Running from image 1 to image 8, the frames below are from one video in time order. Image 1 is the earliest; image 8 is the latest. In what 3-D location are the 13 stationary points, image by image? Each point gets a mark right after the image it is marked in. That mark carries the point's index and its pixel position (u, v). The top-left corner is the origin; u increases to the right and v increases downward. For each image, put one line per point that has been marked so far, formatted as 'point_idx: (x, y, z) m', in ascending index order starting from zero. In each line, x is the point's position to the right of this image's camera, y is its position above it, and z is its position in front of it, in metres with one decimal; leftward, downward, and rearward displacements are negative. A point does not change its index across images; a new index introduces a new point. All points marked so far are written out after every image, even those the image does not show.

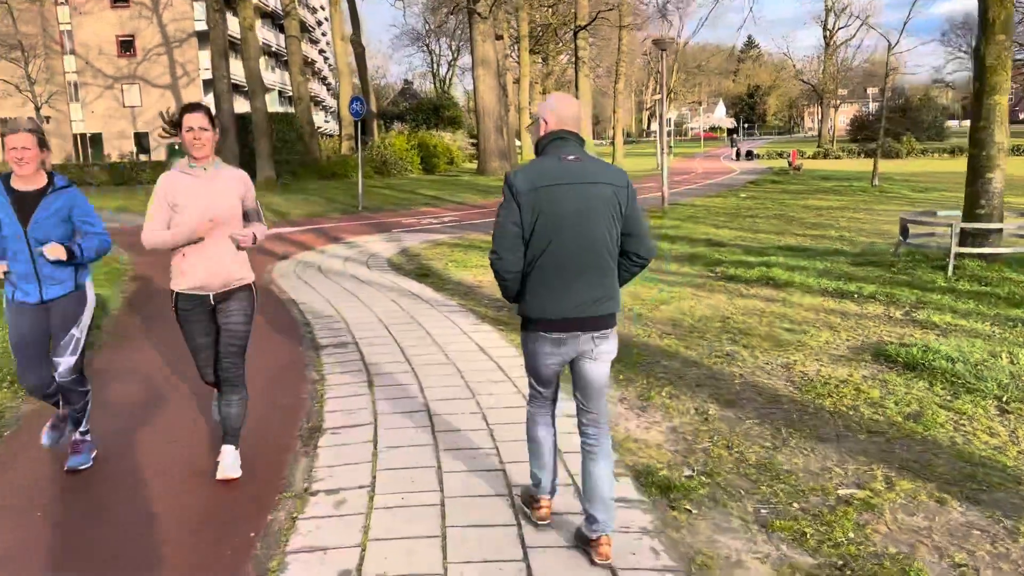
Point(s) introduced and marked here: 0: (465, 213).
0: (-0.9, +1.6, +17.0) m
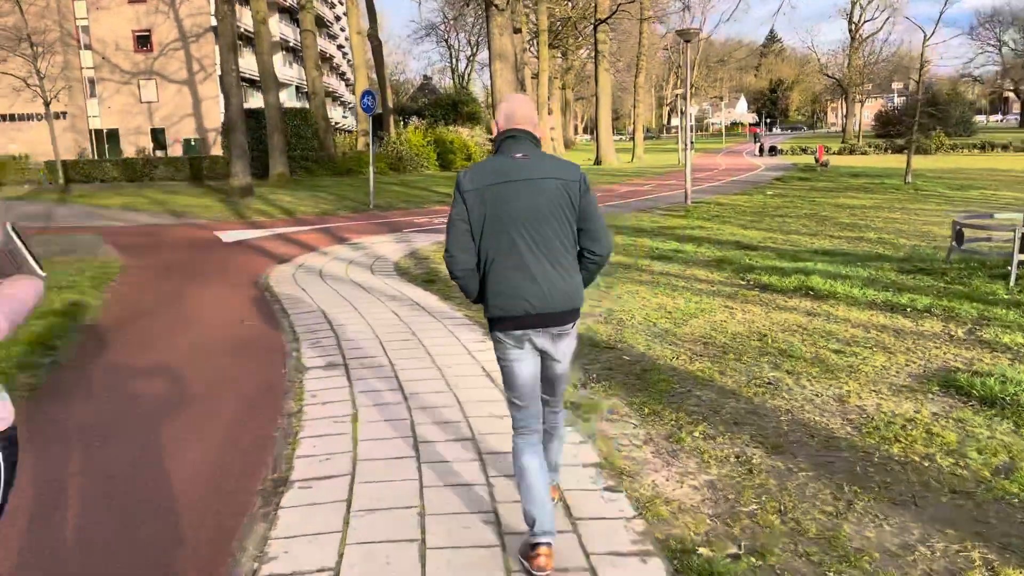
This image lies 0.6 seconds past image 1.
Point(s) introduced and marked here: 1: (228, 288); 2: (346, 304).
0: (-0.6, +1.5, +16.3) m
1: (-3.1, +0.1, +9.3) m
2: (-1.5, -0.2, +7.2) m
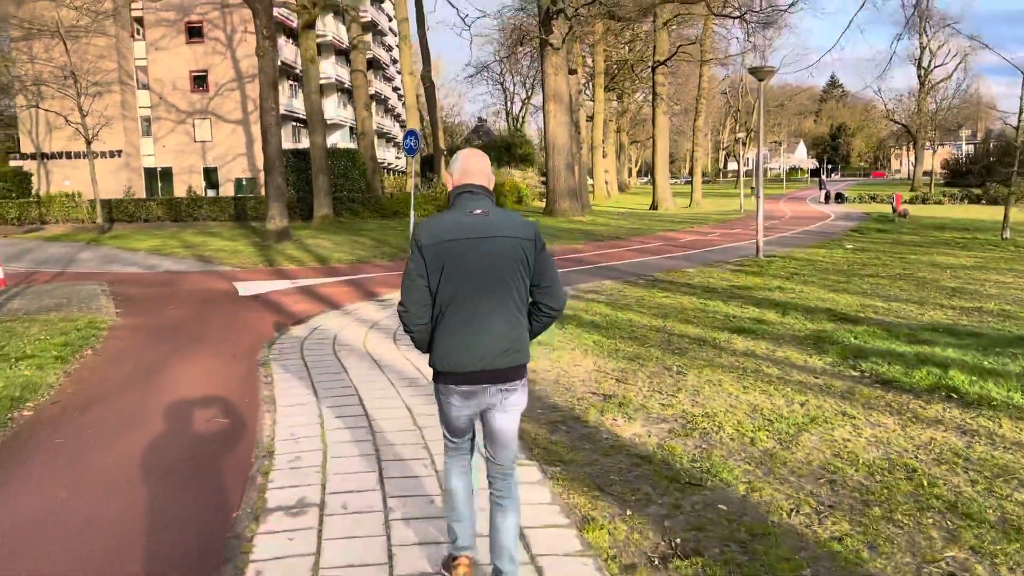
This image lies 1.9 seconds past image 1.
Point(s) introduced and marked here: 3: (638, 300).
0: (+0.3, +0.5, +14.9) m
1: (-2.7, -0.5, +8.1) m
2: (-1.1, -0.7, +5.8) m
3: (+1.5, -0.1, +9.9) m
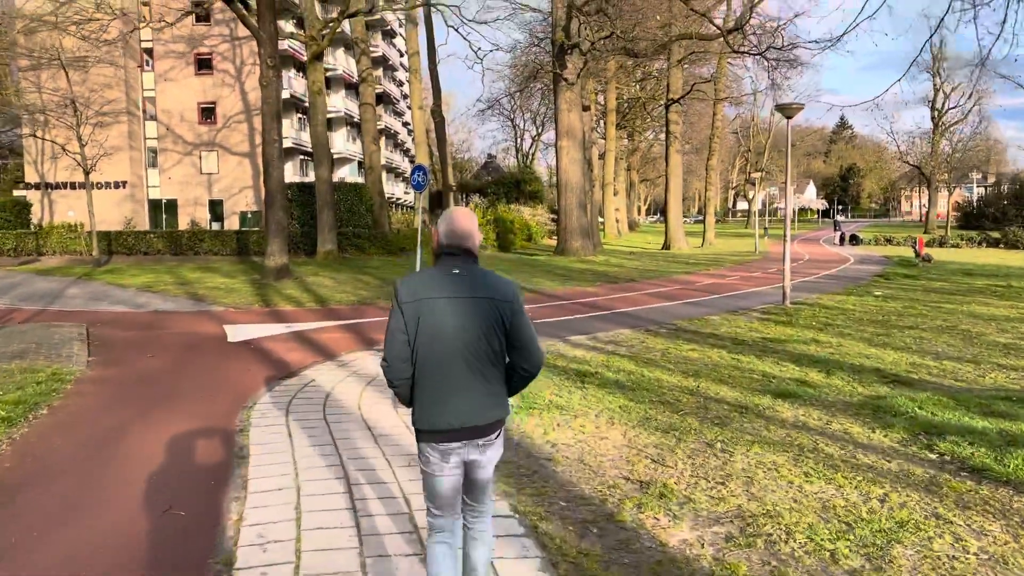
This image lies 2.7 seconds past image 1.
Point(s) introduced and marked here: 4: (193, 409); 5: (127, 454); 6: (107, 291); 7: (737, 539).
0: (+0.5, -0.3, +14.1) m
1: (-2.5, -0.9, +7.2) m
2: (-1.0, -1.1, +4.9) m
3: (+1.6, -0.7, +9.0) m
4: (-2.5, -1.0, +6.6) m
5: (-2.5, -1.1, +5.5) m
6: (-7.3, 0.0, +15.0) m
7: (+1.0, -1.1, +3.8) m
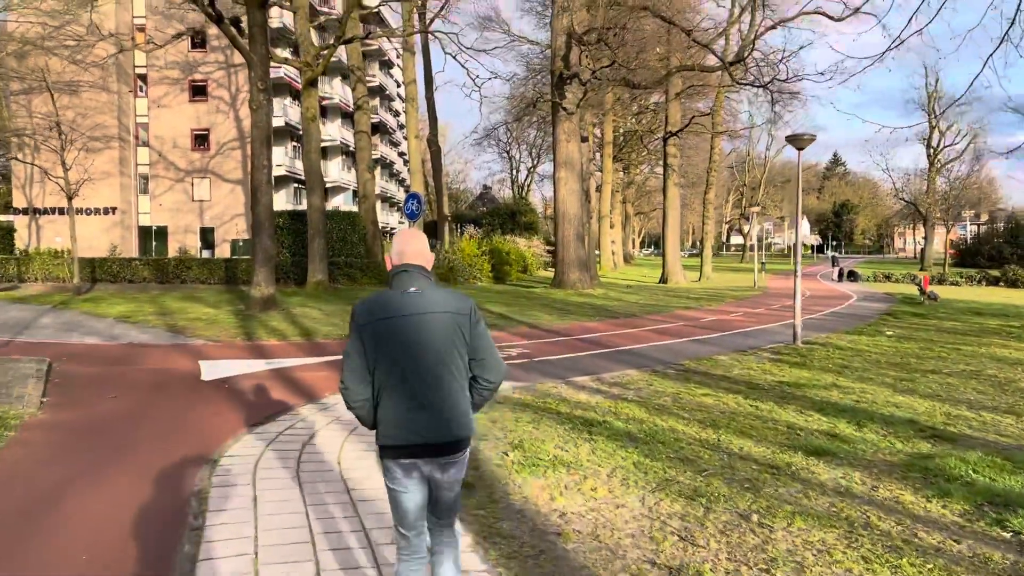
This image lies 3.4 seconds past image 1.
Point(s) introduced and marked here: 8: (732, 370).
0: (+0.5, -0.9, +13.4) m
1: (-2.5, -1.2, +6.4) m
2: (-1.0, -1.3, +4.2) m
3: (+1.6, -1.1, +8.3) m
4: (-2.5, -1.2, +5.8) m
5: (-2.5, -1.3, +4.7) m
6: (-7.4, -0.6, +14.2) m
7: (+1.0, -1.3, +3.0) m
8: (+2.8, -1.0, +10.4) m
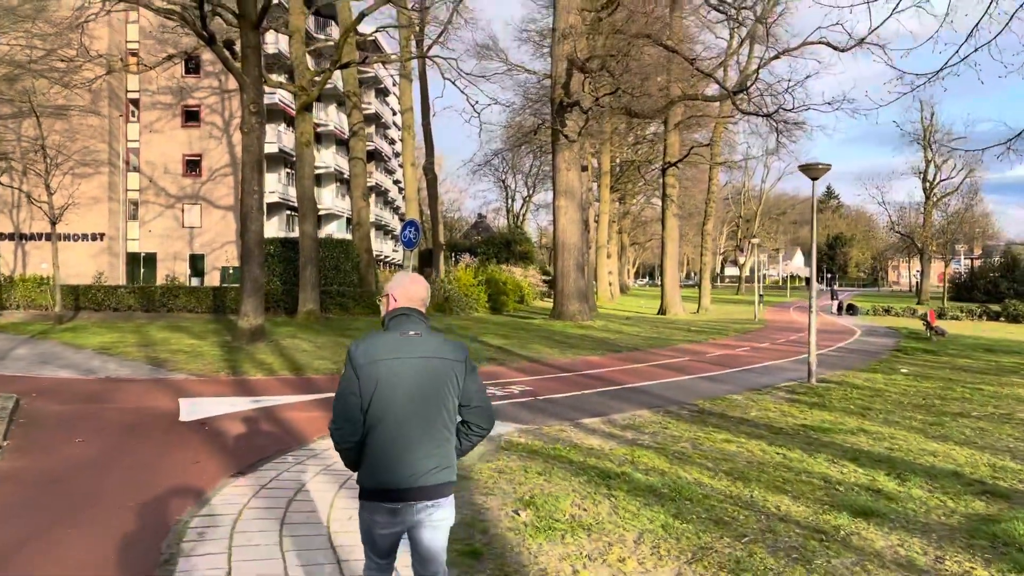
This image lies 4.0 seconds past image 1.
0: (+0.5, -1.4, +12.7) m
1: (-2.5, -1.4, +5.8) m
2: (-0.9, -1.5, +3.5) m
3: (+1.7, -1.5, +7.7) m
4: (-2.5, -1.5, +5.1) m
5: (-2.4, -1.5, +4.0) m
6: (-7.4, -1.0, +13.5) m
7: (+1.1, -1.5, +2.3) m
8: (+2.8, -1.5, +9.8) m
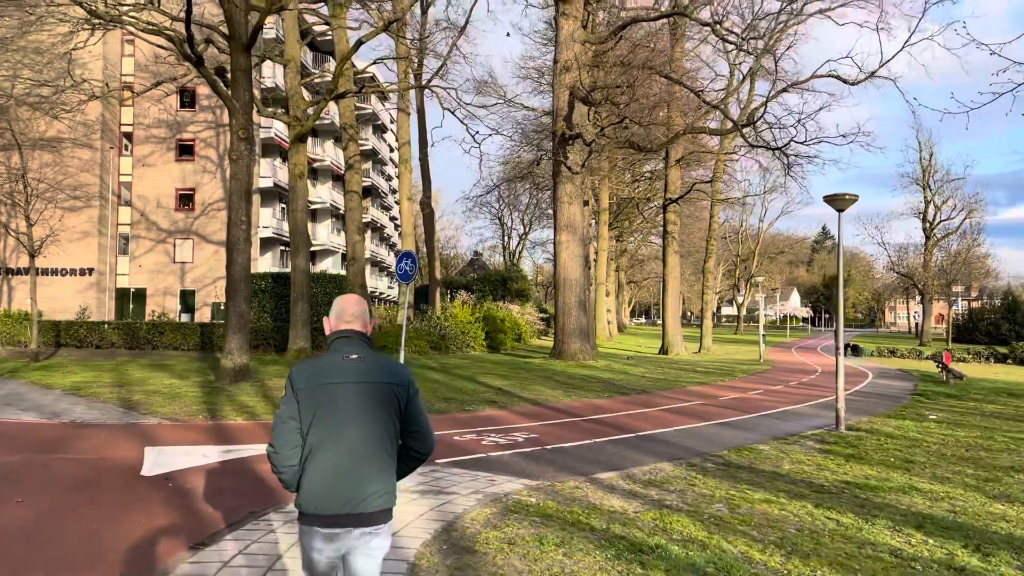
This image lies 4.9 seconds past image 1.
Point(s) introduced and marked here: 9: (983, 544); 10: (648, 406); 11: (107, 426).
0: (+0.5, -1.9, +11.7) m
1: (-2.4, -1.6, +4.8) m
2: (-0.8, -1.6, +2.5) m
3: (+1.8, -1.8, +6.7) m
4: (-2.4, -1.6, +4.1) m
5: (-2.3, -1.6, +3.0) m
6: (-7.3, -1.6, +12.5) m
7: (+1.2, -1.5, +1.4) m
8: (+2.9, -1.9, +8.8) m
9: (+3.3, -1.8, +5.8) m
10: (+2.3, -2.0, +14.1) m
11: (-4.8, -1.6, +9.8) m
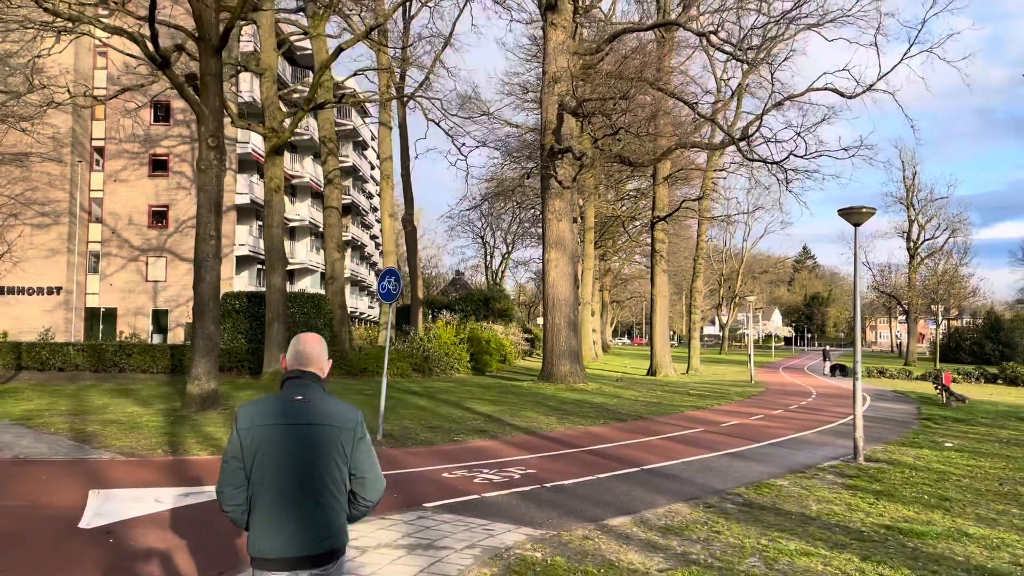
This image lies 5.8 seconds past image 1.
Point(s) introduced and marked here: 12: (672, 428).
0: (+0.4, -2.2, +10.8) m
1: (-2.3, -1.7, +3.8) m
2: (-0.7, -1.6, +1.5) m
3: (+1.8, -1.9, +5.8) m
4: (-2.3, -1.7, +3.1) m
5: (-2.2, -1.6, +2.0) m
6: (-7.5, -1.8, +11.4) m
7: (+1.4, -1.6, +0.5) m
8: (+2.8, -2.1, +7.9) m
9: (+3.3, -1.9, +4.9) m
10: (+2.2, -2.3, +13.2) m
11: (-4.9, -1.9, +8.8) m
12: (+2.7, -2.4, +14.1) m
